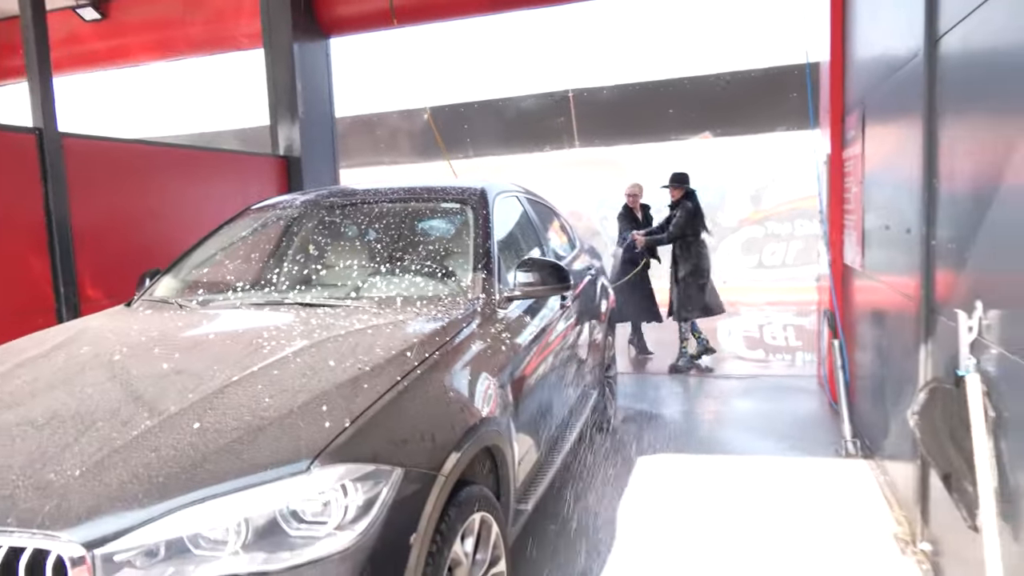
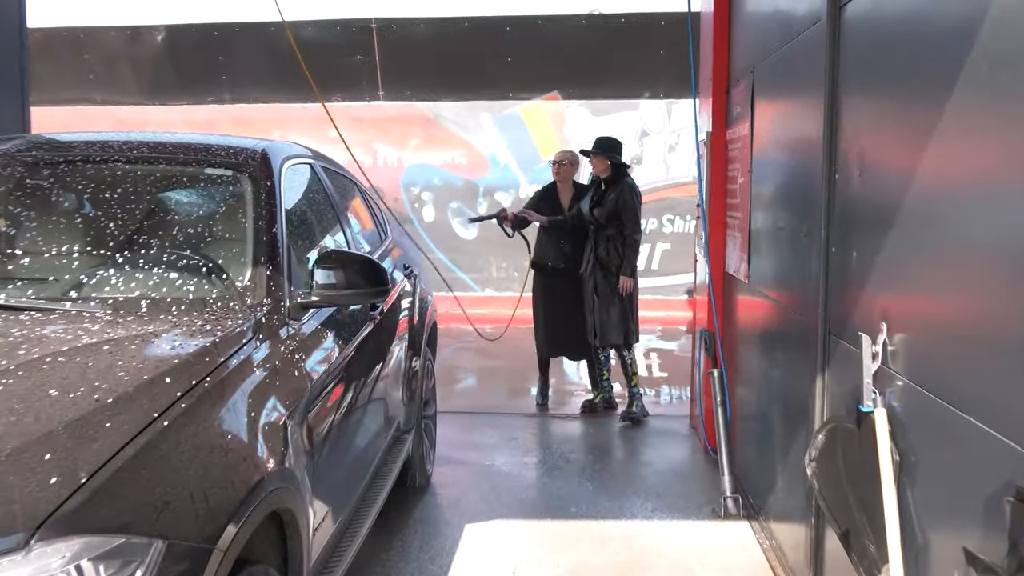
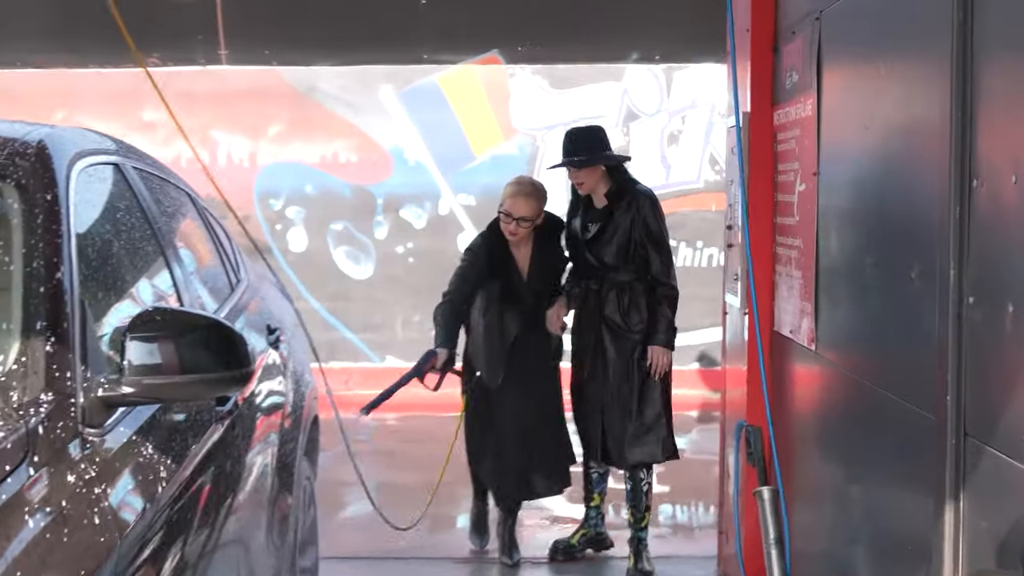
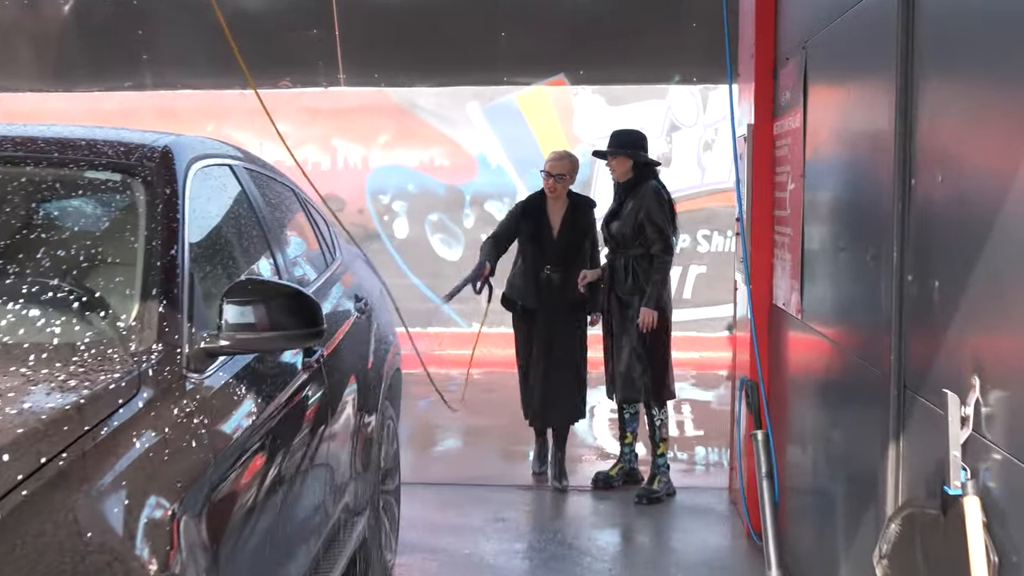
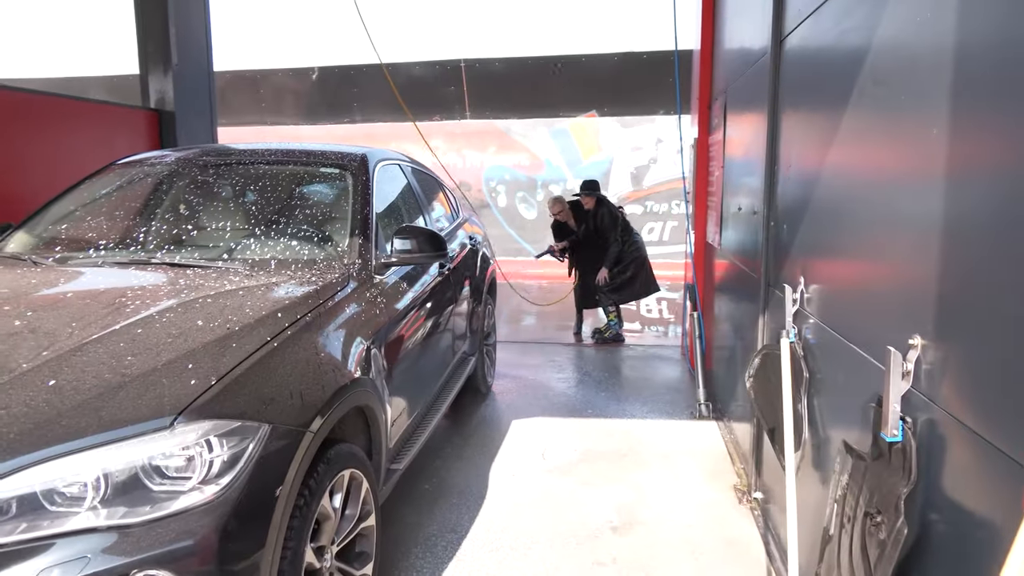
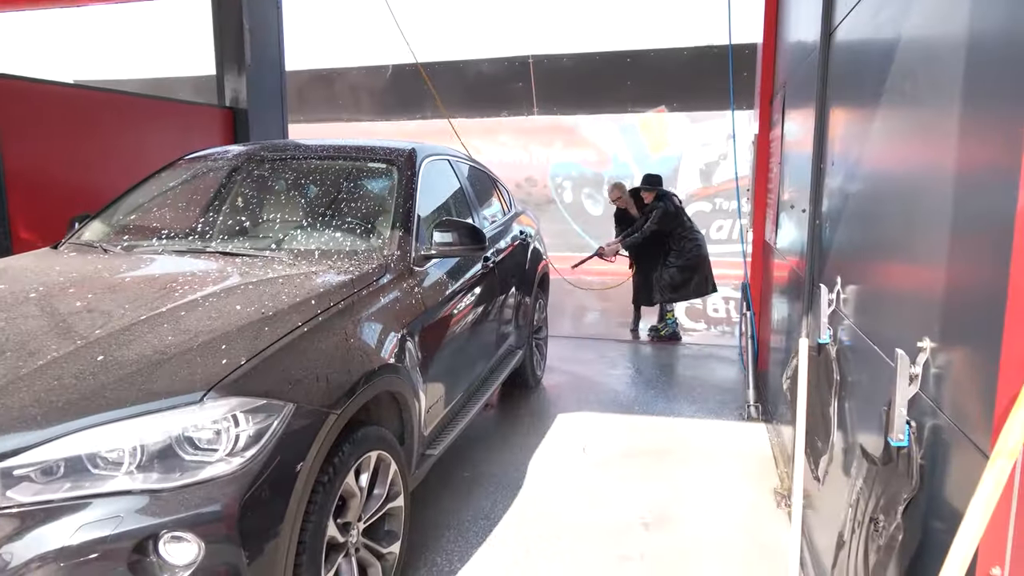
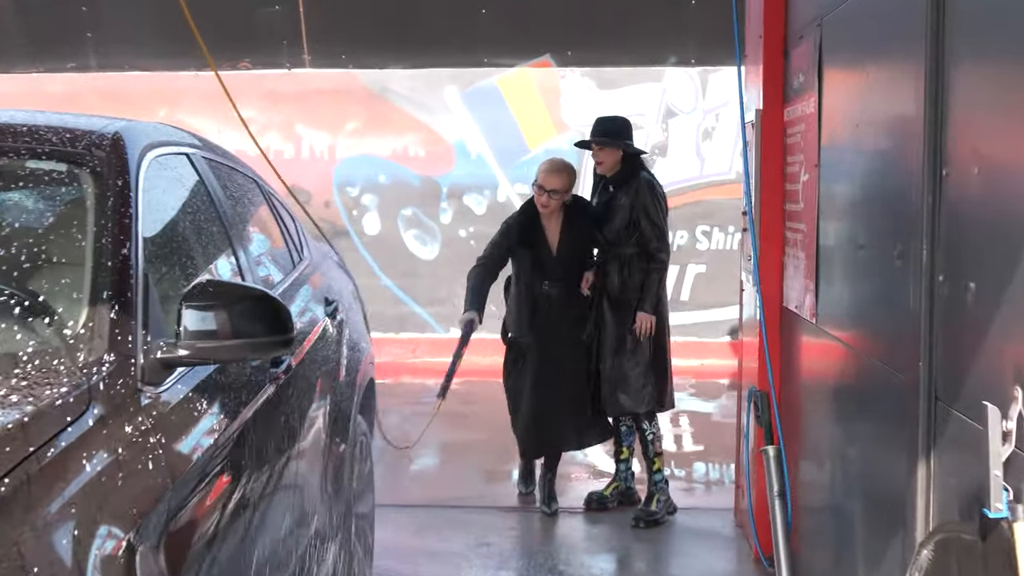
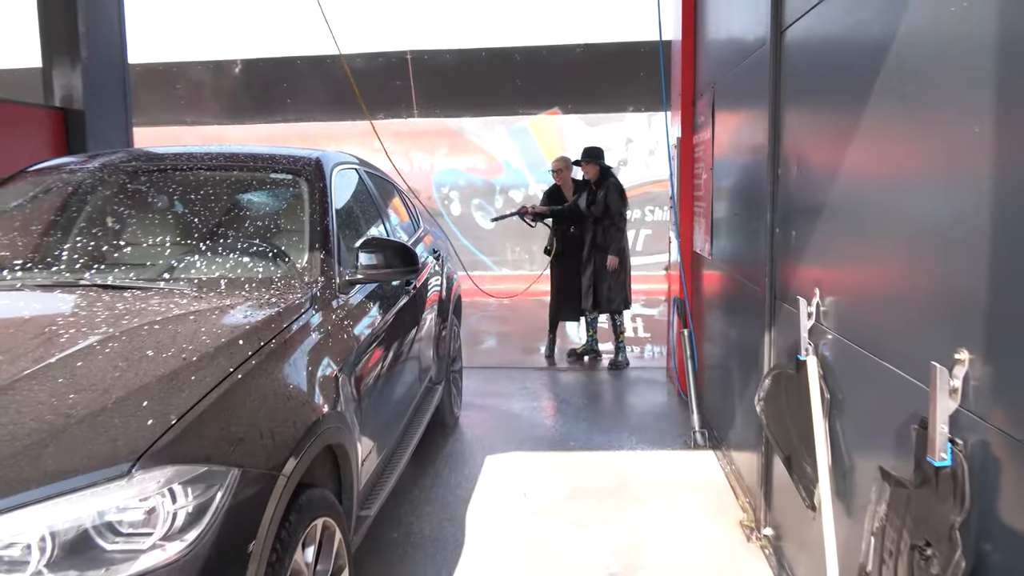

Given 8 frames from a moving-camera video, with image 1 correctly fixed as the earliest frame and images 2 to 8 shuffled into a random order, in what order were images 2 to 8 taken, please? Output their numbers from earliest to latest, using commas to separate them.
6, 5, 8, 2, 4, 7, 3
